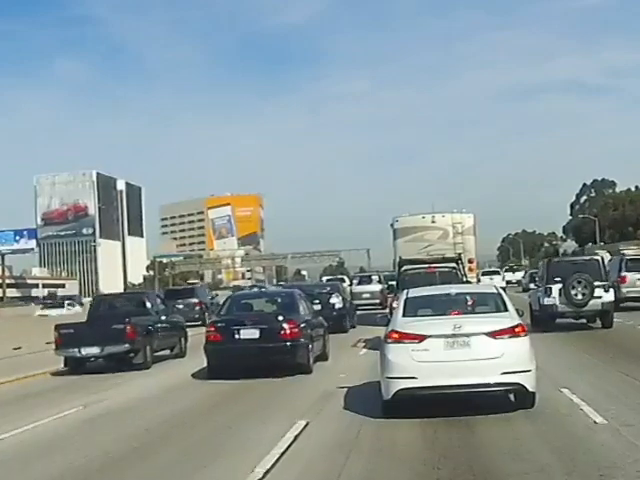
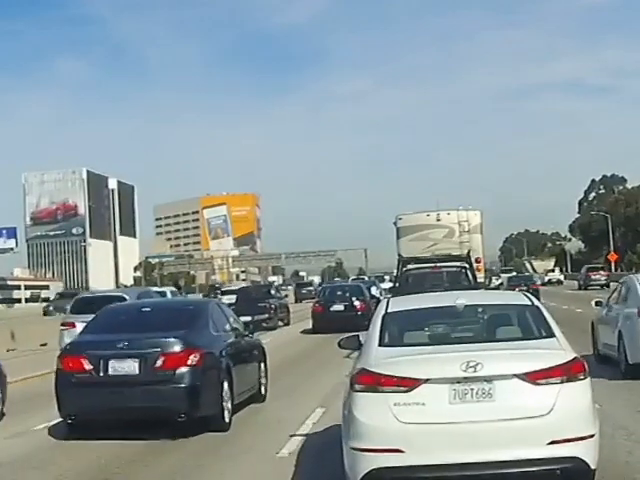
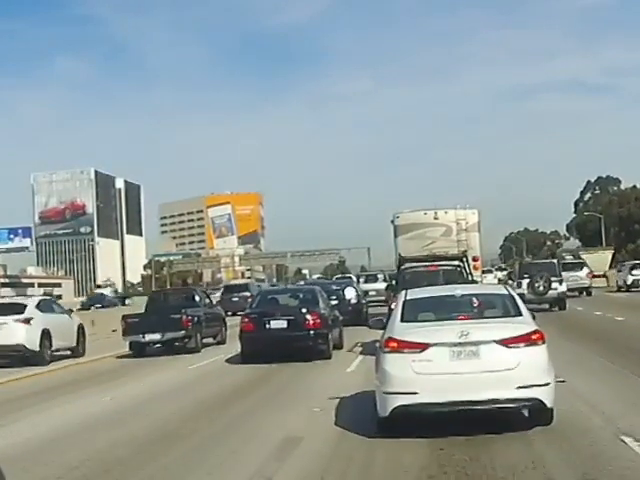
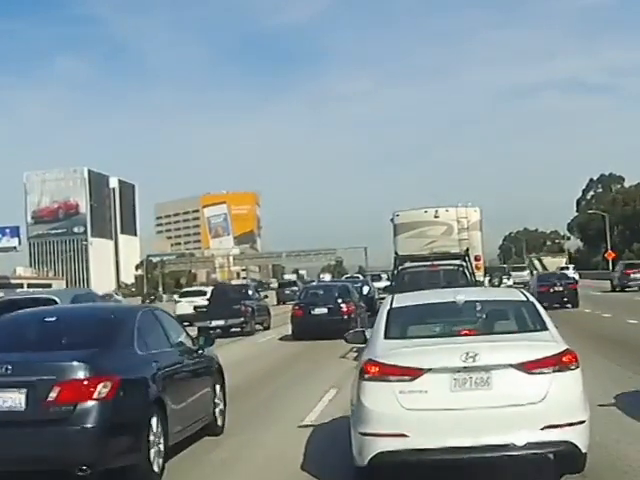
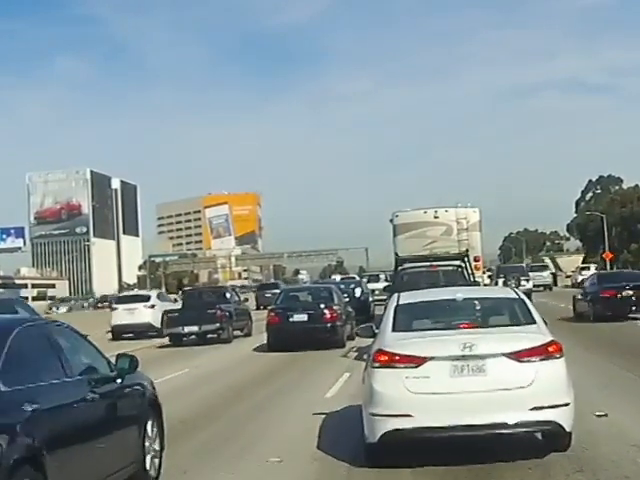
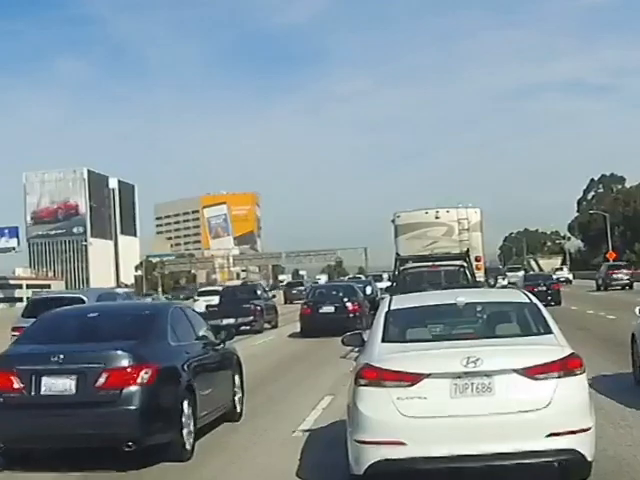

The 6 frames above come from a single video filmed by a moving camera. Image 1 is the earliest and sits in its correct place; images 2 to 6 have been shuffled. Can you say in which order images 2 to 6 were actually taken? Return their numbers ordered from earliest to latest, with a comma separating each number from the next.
3, 5, 4, 6, 2
